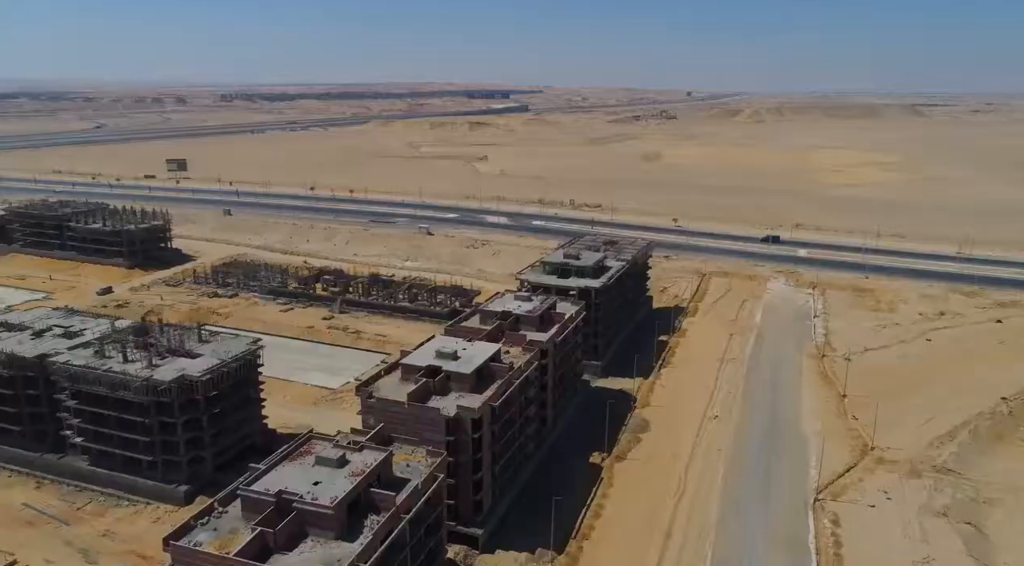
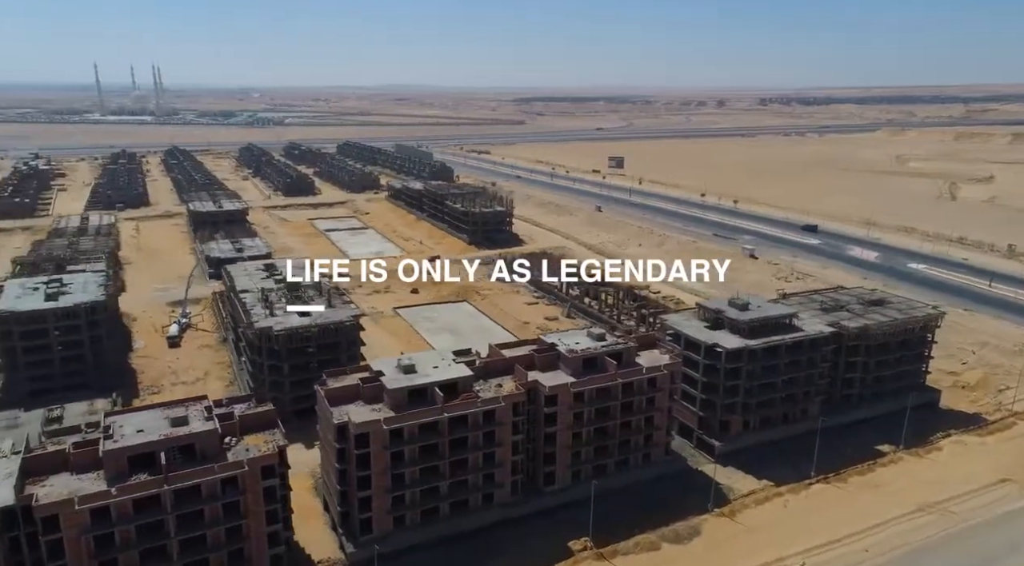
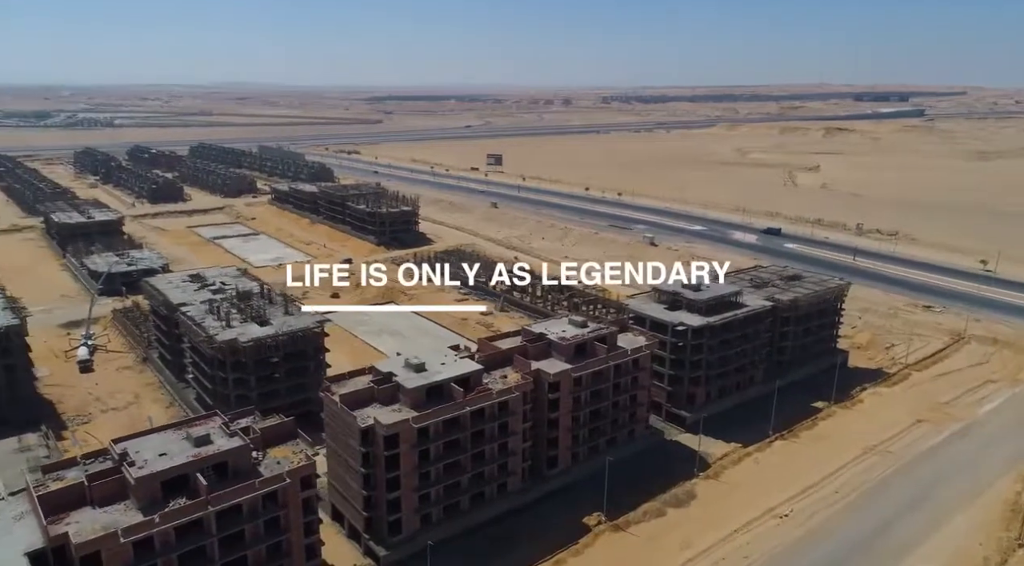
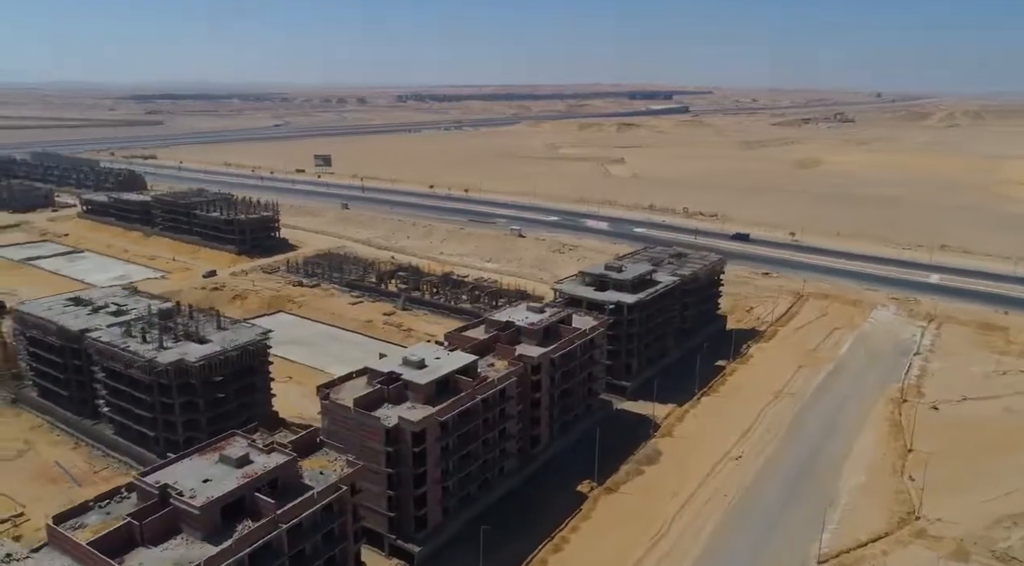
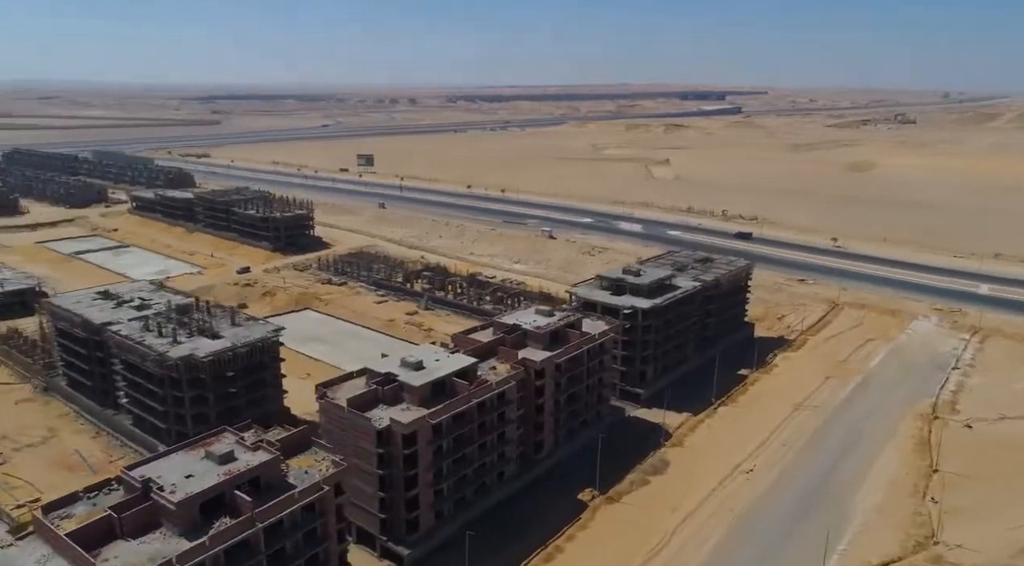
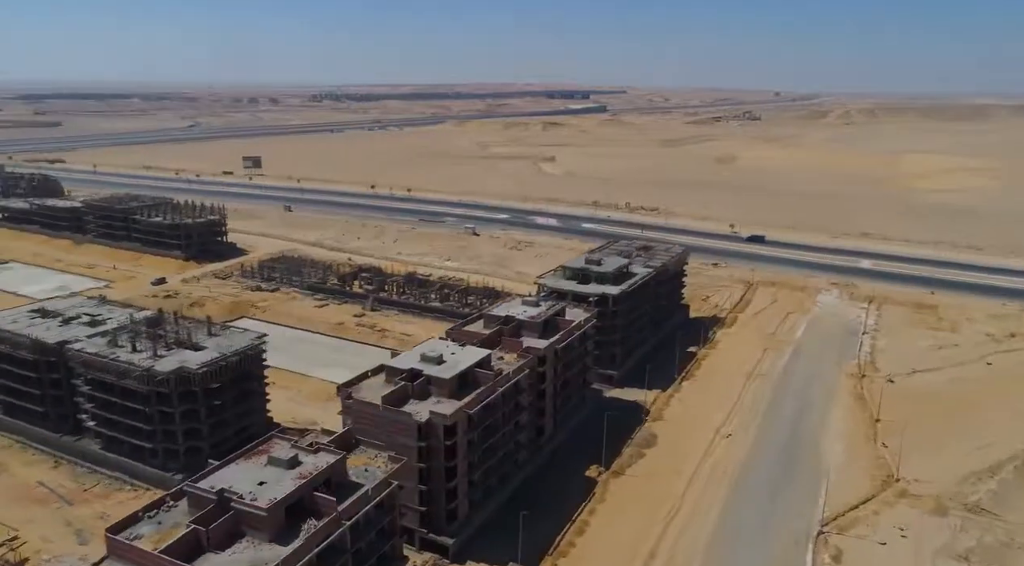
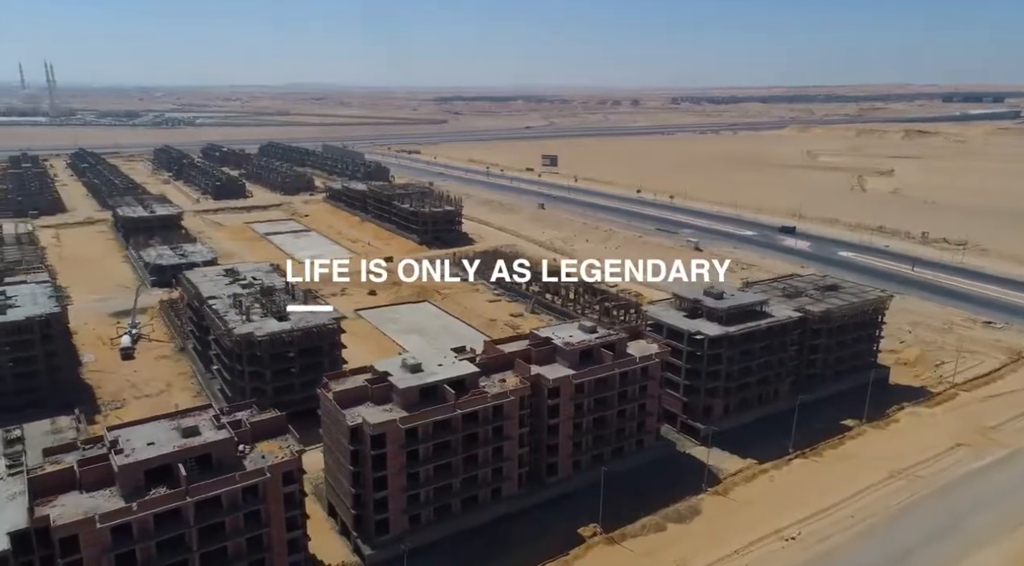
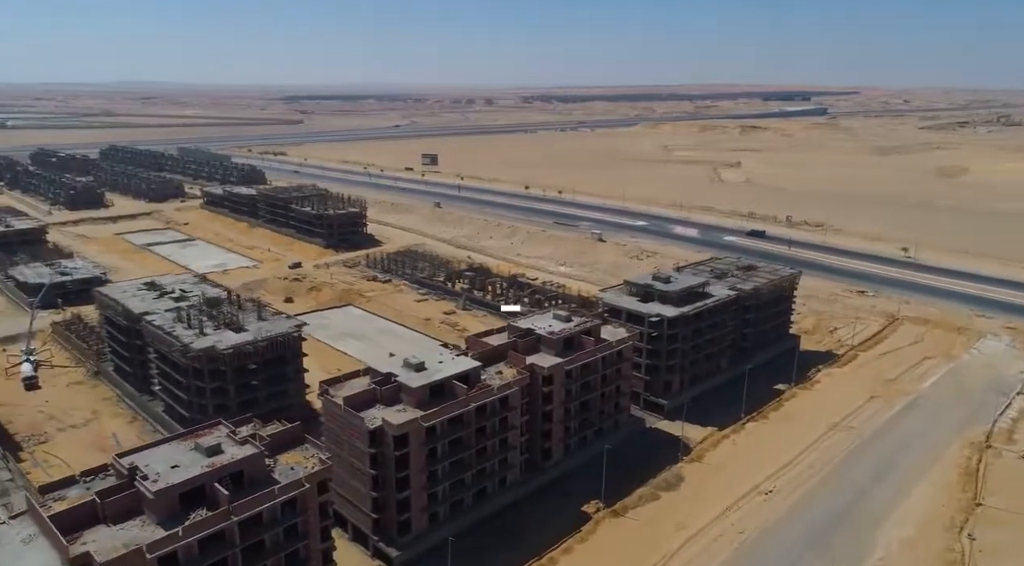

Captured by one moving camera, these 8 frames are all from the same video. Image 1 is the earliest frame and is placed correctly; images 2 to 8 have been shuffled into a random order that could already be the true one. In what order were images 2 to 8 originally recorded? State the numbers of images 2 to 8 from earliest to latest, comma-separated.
6, 4, 5, 8, 3, 7, 2
